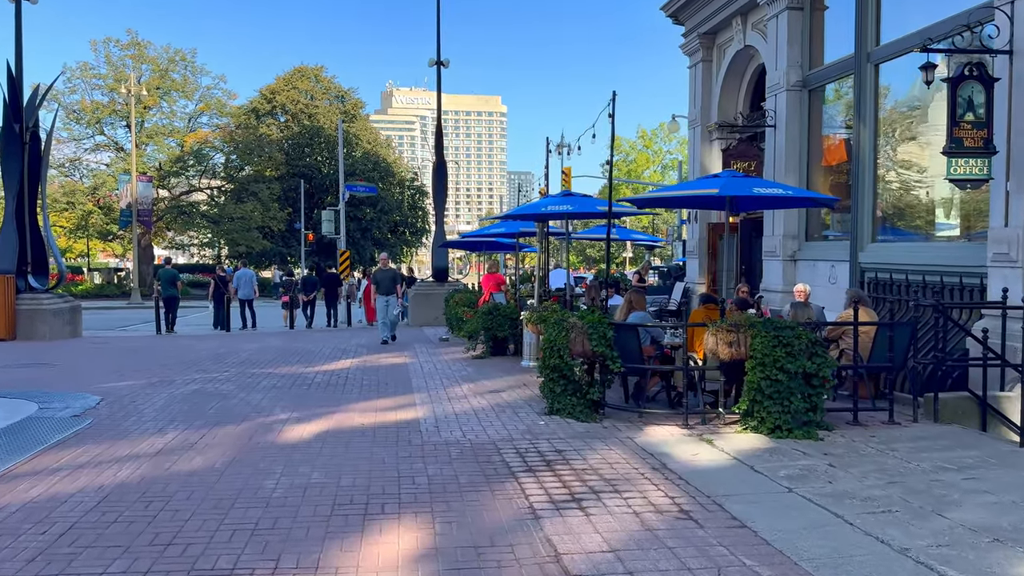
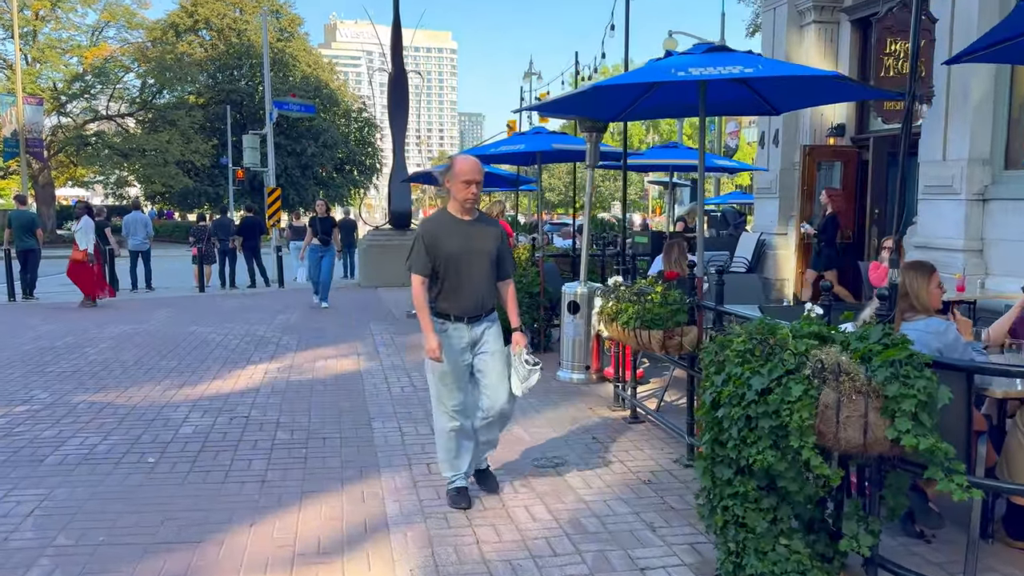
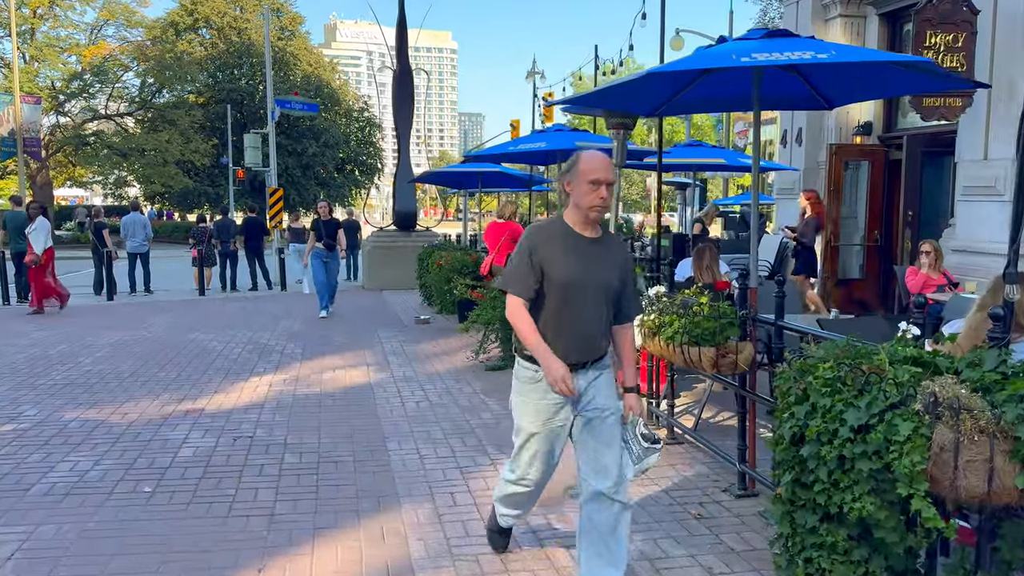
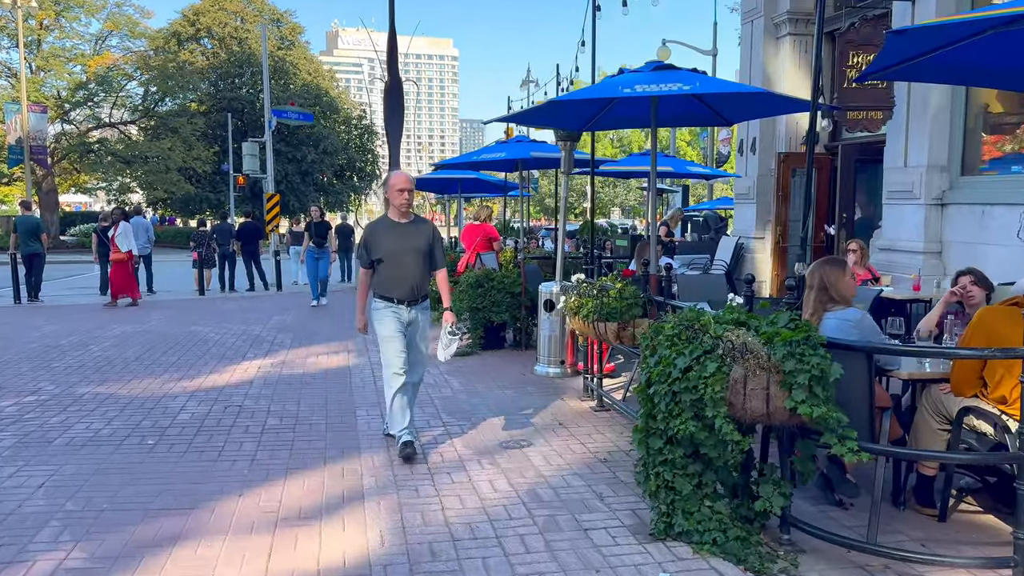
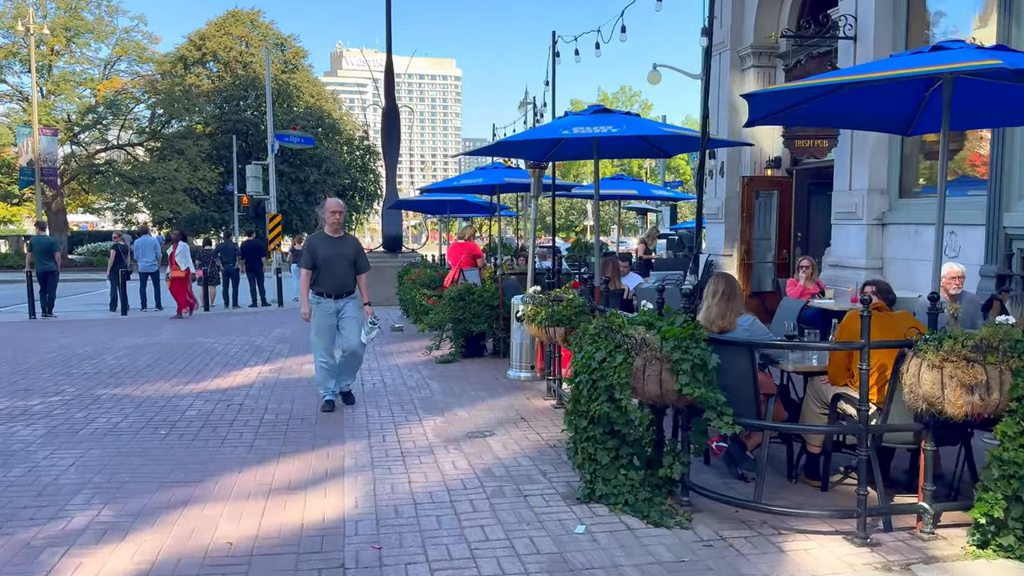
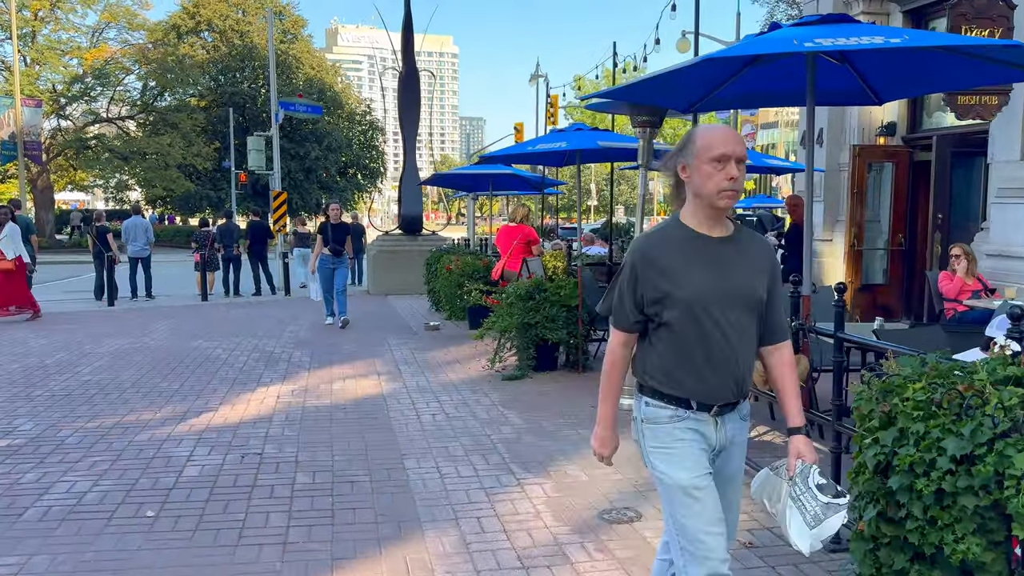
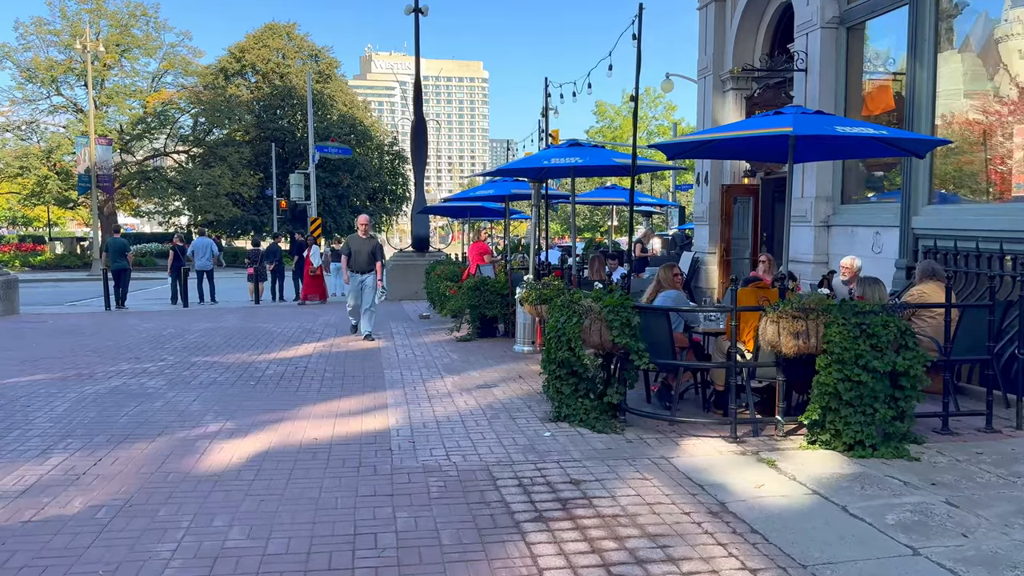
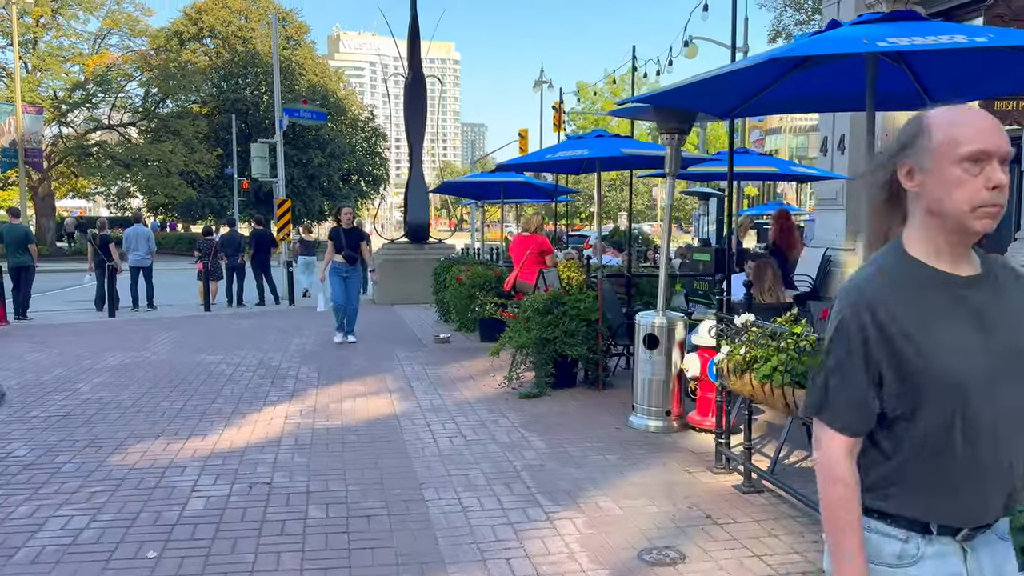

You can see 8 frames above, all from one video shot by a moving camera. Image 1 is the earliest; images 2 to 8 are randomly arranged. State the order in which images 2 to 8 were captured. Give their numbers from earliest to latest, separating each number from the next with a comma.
7, 5, 4, 2, 3, 6, 8
